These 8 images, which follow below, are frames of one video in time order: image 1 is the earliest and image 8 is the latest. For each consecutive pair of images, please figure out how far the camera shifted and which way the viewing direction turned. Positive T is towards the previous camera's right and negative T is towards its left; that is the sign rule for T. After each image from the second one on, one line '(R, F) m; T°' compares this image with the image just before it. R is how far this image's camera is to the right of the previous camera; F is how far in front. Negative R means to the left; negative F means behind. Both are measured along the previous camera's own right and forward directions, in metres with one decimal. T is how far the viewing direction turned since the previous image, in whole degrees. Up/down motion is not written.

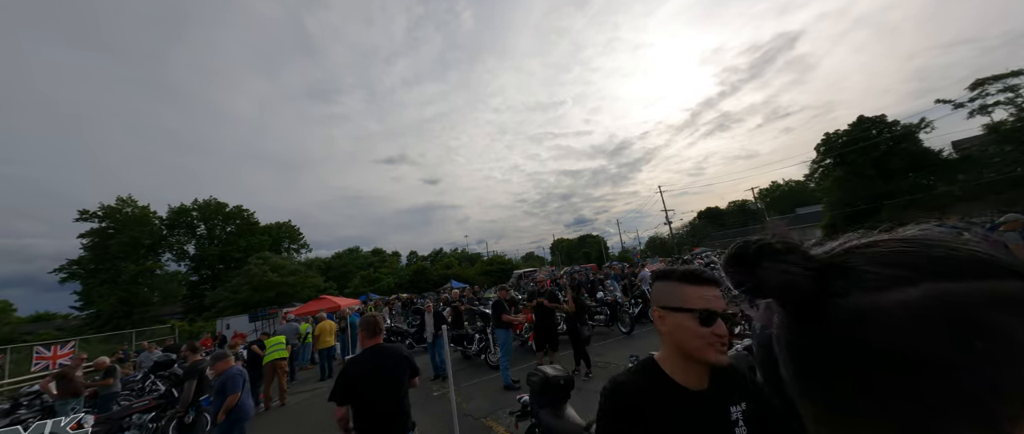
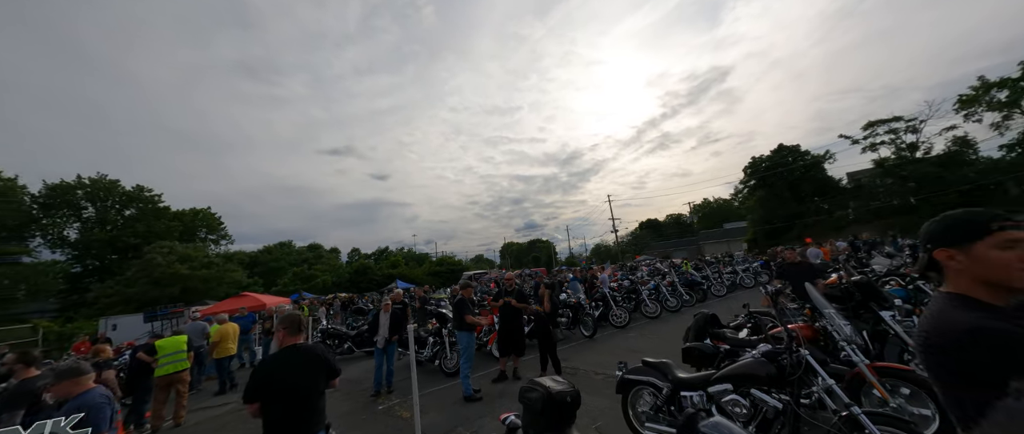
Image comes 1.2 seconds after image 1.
(-0.3, +0.7) m; +9°
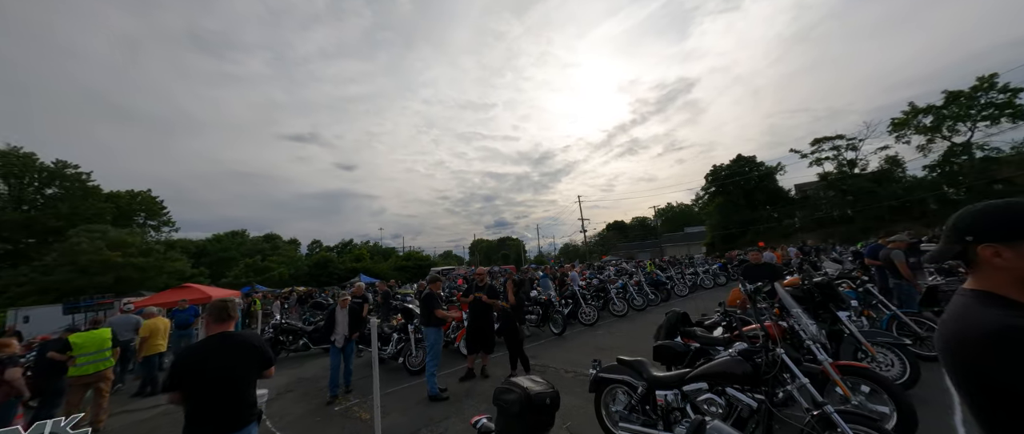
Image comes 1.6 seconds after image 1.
(-0.1, +0.2) m; +5°
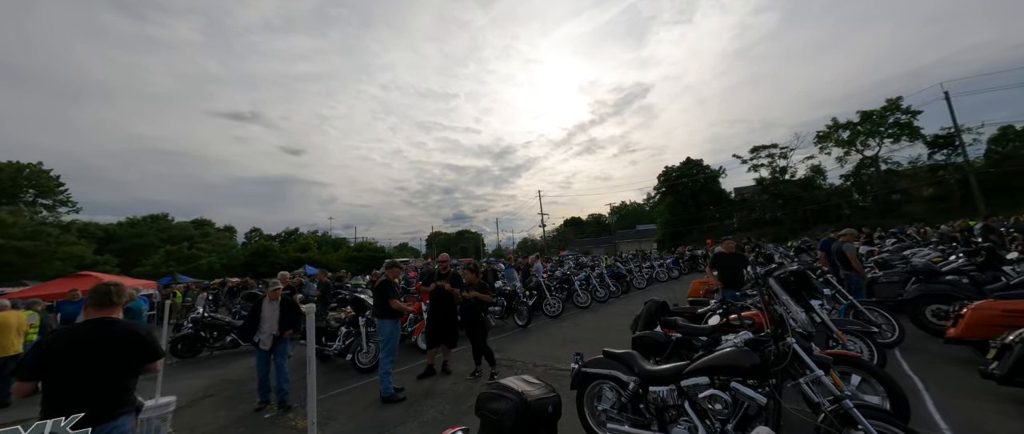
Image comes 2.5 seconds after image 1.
(-0.2, +0.5) m; +7°
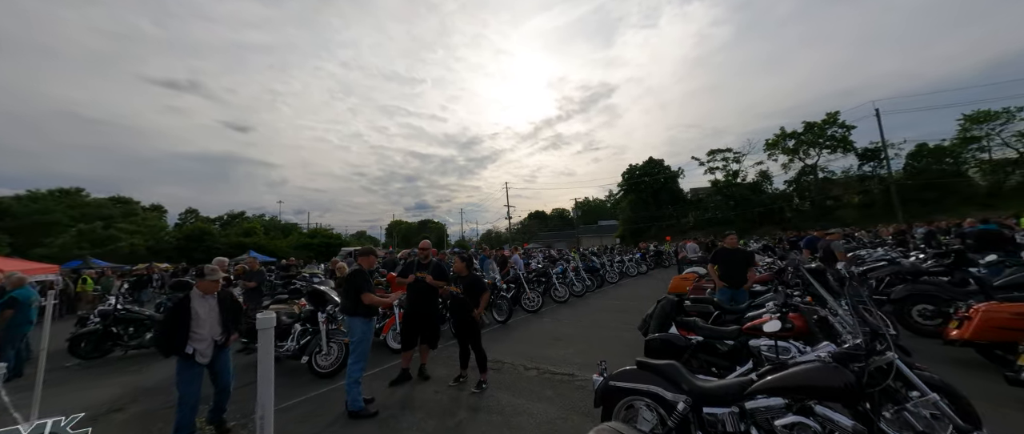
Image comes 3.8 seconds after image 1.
(-0.5, +0.7) m; +6°
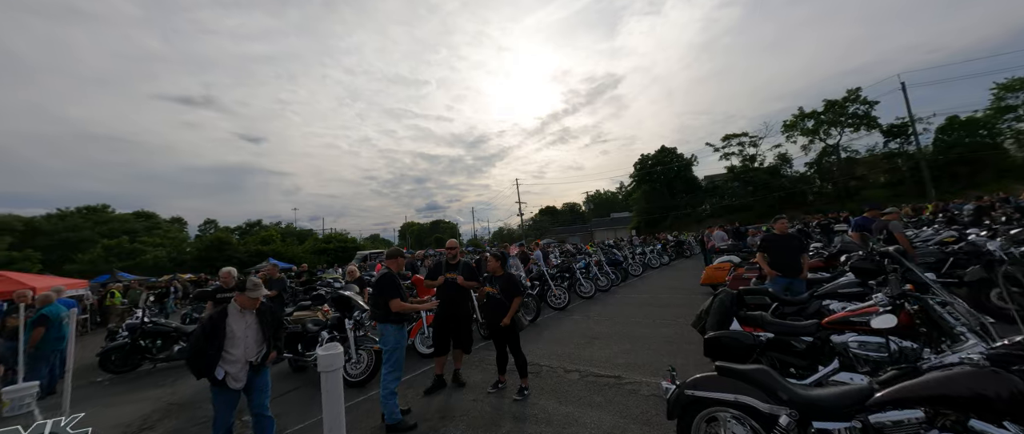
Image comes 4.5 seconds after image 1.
(-0.3, +0.3) m; -2°
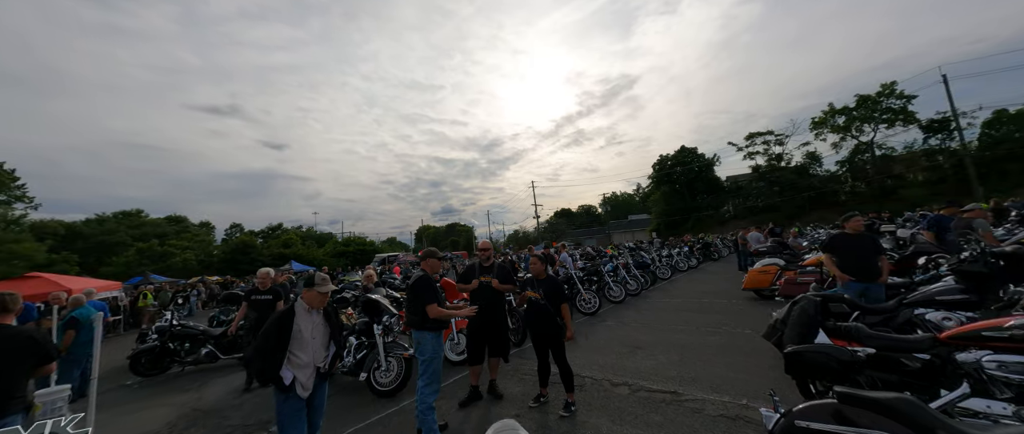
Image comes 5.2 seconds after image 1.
(-0.4, +0.3) m; -3°
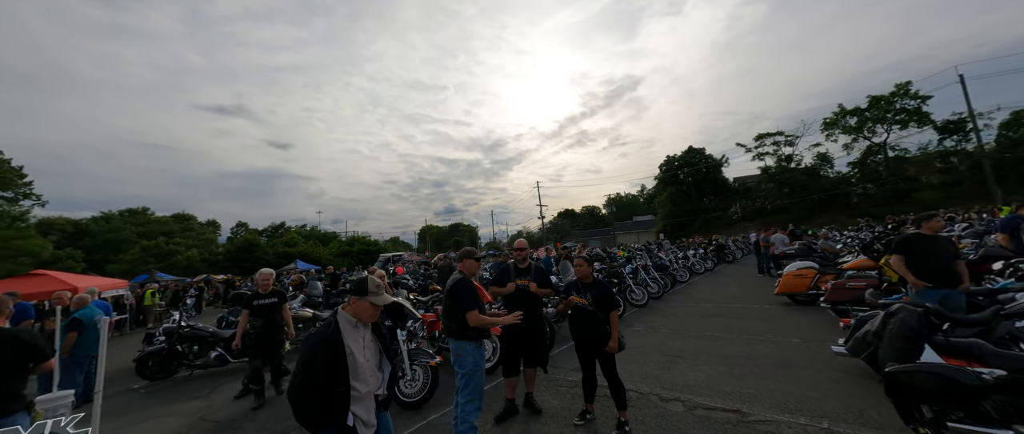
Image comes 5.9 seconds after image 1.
(-0.5, +0.4) m; 0°
